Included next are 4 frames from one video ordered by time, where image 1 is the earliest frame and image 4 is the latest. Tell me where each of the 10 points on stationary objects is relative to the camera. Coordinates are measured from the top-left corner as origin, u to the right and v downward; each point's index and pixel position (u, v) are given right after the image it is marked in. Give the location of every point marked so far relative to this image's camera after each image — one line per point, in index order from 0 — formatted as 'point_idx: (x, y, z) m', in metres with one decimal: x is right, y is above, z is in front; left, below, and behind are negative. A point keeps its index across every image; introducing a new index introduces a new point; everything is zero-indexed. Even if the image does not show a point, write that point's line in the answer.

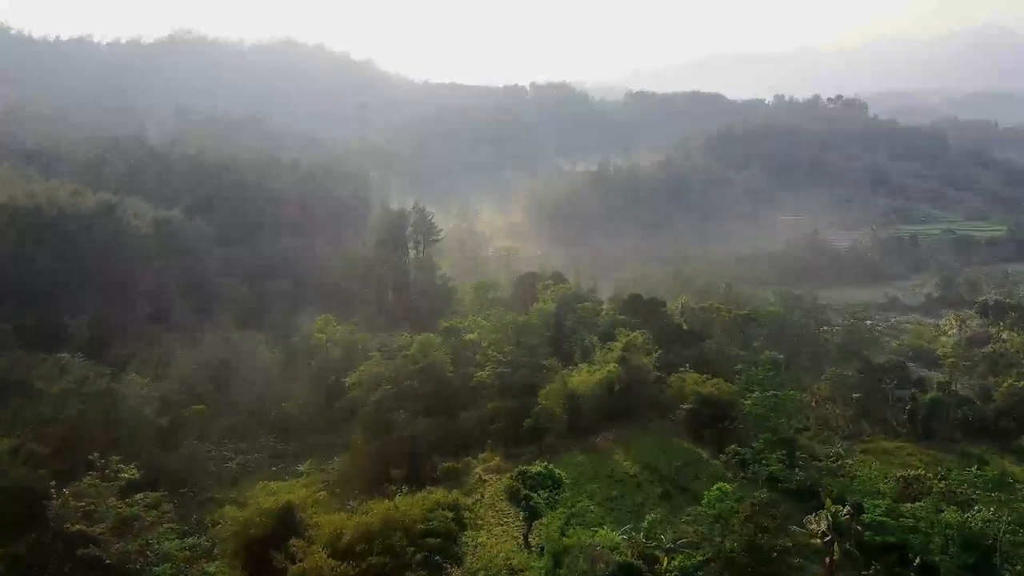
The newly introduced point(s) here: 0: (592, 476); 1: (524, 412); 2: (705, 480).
0: (+2.1, -5.0, +16.9) m
1: (+0.4, -3.8, +19.7) m
2: (+5.0, -5.0, +16.7) m
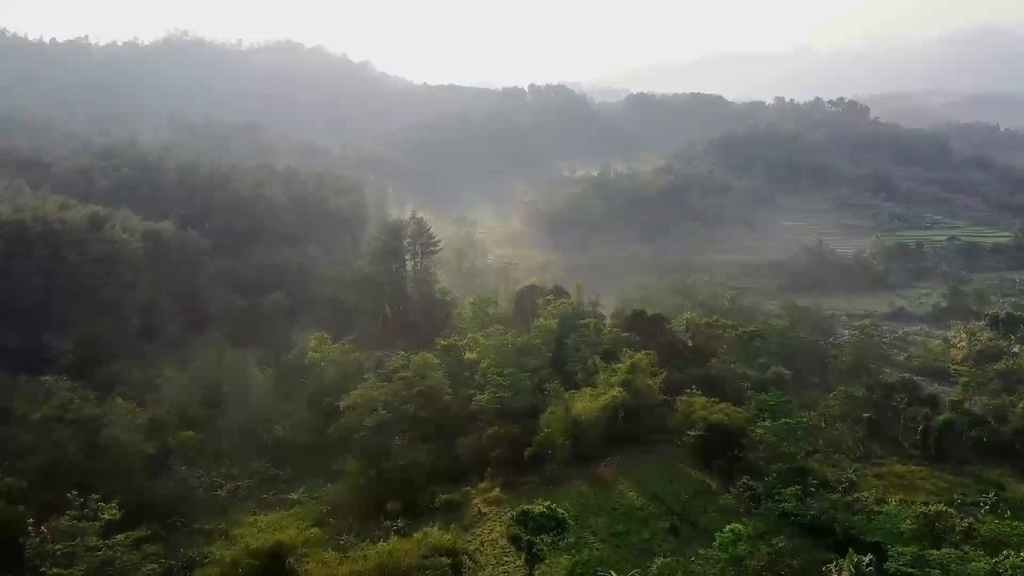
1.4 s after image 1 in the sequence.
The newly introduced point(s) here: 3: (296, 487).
0: (+2.2, -5.6, +16.2) m
1: (+0.4, -4.4, +18.9) m
2: (+5.0, -5.6, +15.9) m
3: (-6.7, -6.1, +19.8) m
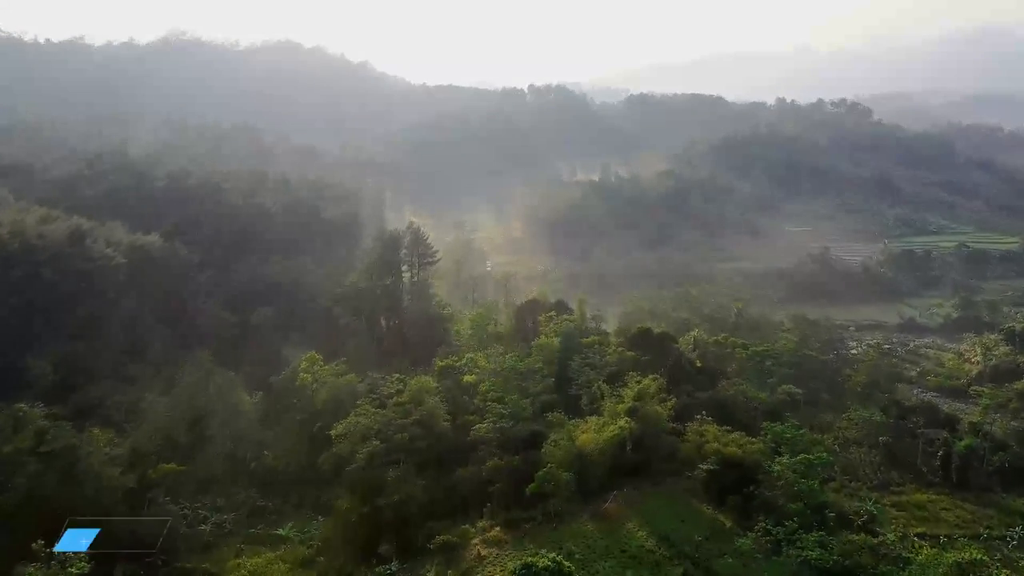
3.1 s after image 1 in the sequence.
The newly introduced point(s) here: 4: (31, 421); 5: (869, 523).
0: (+2.2, -6.3, +15.1) m
1: (+0.5, -5.1, +17.9) m
2: (+5.0, -6.3, +14.9) m
3: (-6.6, -6.8, +18.7) m
4: (-14.0, -3.9, +18.7) m
5: (+9.5, -6.3, +17.0) m
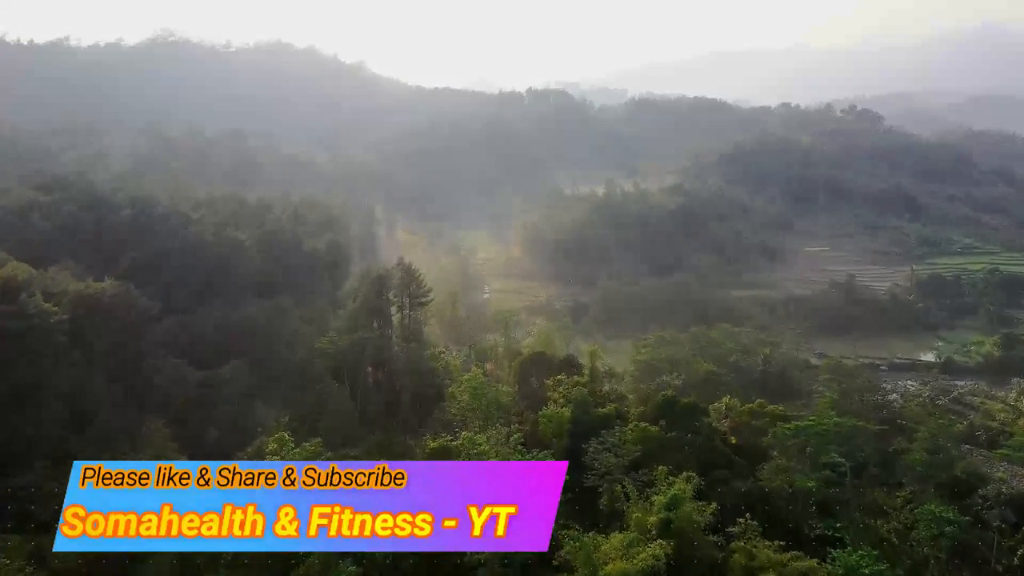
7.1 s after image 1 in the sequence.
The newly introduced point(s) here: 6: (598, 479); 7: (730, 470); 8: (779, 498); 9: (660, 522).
0: (+2.4, -8.3, +11.8) m
1: (+0.6, -7.1, +14.5) m
2: (+5.2, -8.3, +11.5) m
3: (-6.5, -8.9, +15.3) m
4: (-13.8, -6.0, +15.2) m
5: (+9.7, -8.4, +13.7) m
6: (+2.4, -5.4, +18.2) m
7: (+6.6, -5.4, +19.4) m
8: (+7.7, -5.9, +17.9) m
9: (+3.6, -5.6, +15.5) m
